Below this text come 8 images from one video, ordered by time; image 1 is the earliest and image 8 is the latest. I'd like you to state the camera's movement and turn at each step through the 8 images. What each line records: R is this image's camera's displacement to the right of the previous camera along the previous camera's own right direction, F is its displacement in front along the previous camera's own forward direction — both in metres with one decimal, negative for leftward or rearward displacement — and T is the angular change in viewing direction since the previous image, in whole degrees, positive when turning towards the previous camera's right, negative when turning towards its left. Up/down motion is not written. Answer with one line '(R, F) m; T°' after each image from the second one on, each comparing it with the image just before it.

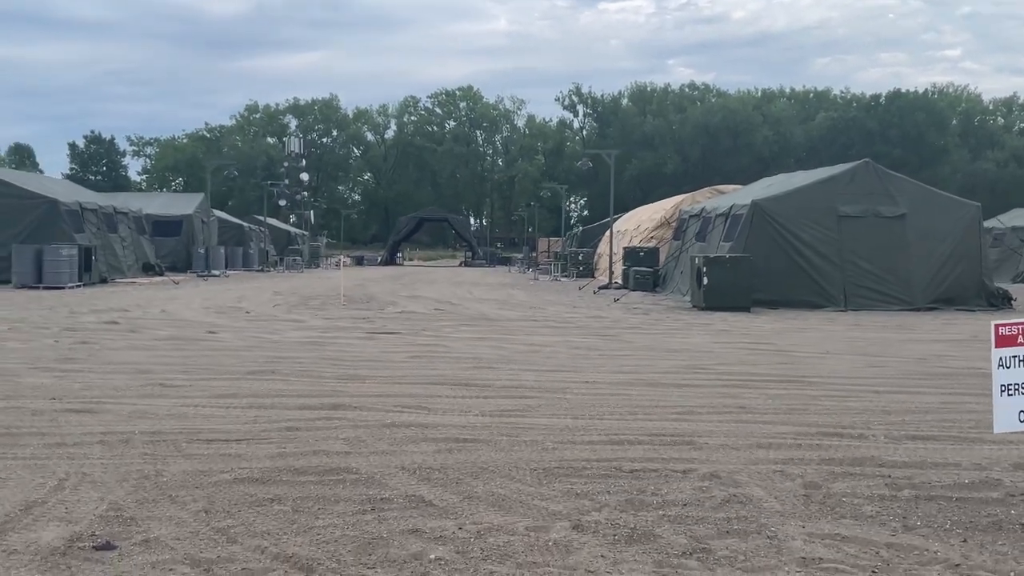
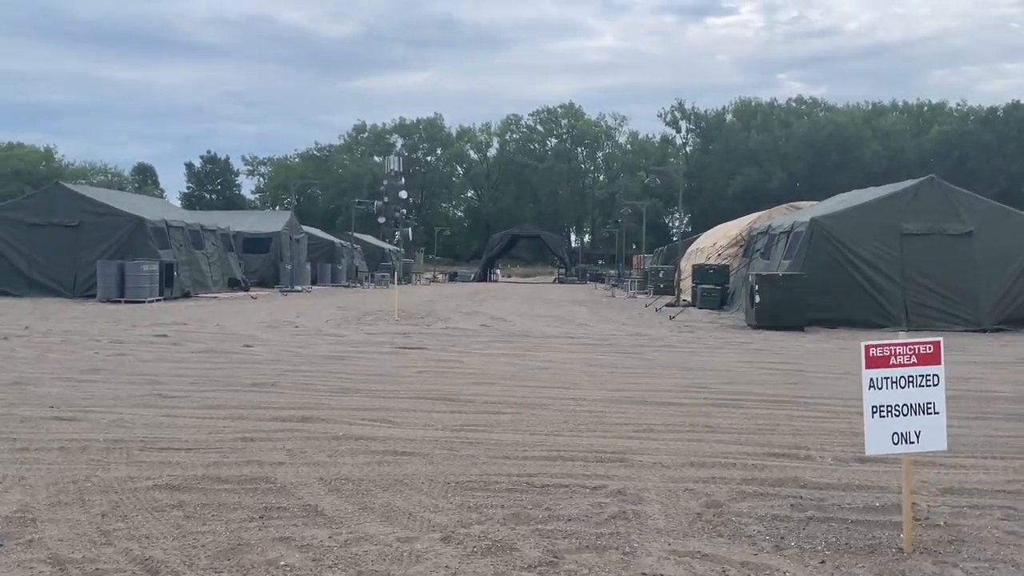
(+1.0, -0.1) m; -5°
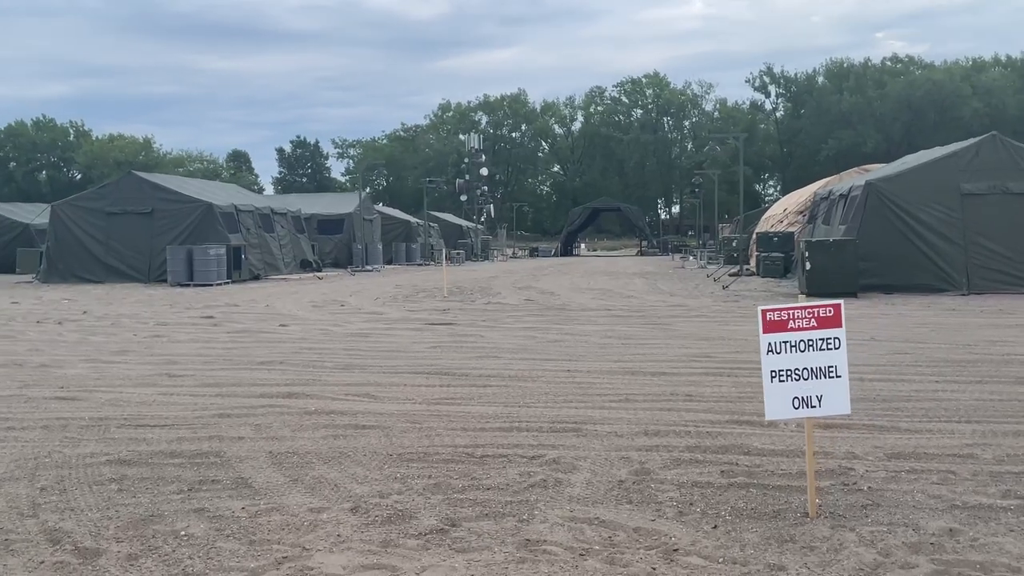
(+0.8, 0.0) m; -4°
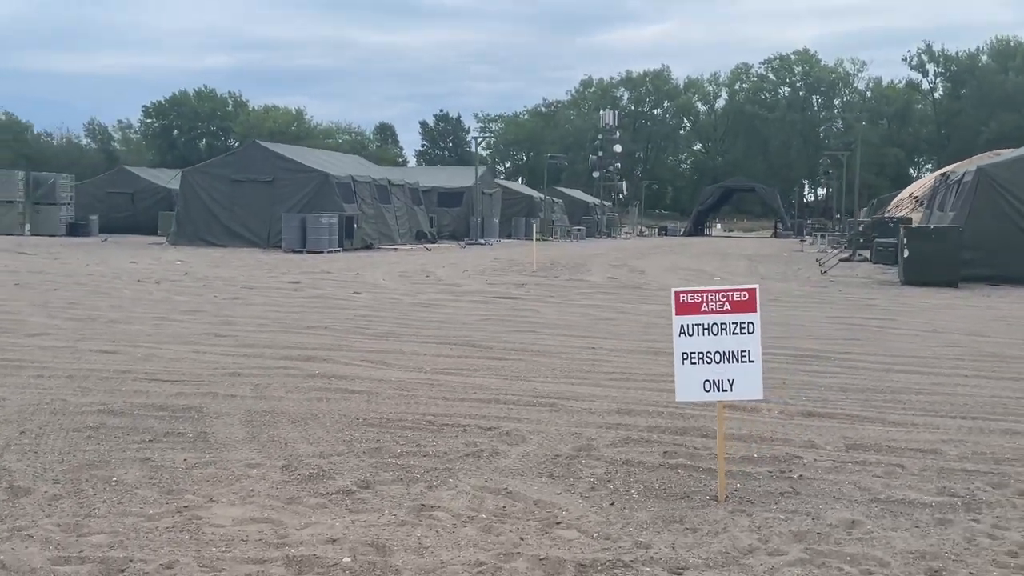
(+0.9, 0.0) m; -7°
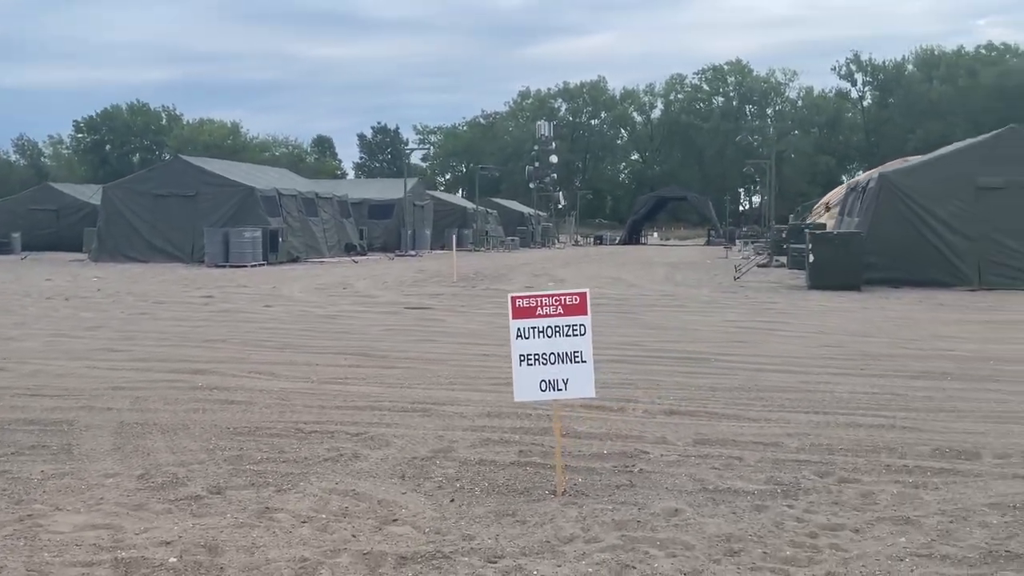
(+0.4, -0.2) m; +4°
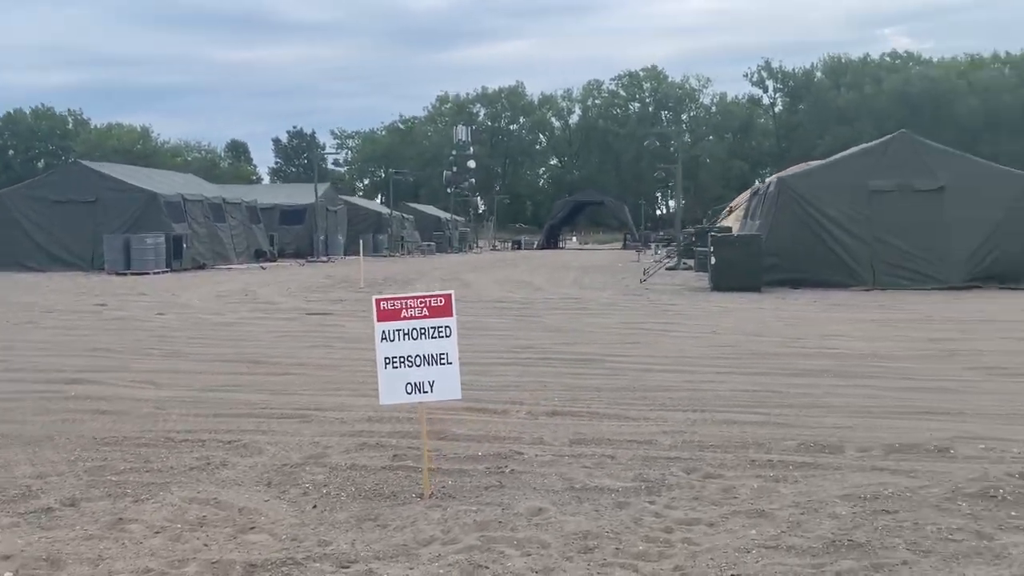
(+0.2, 0.0) m; +5°
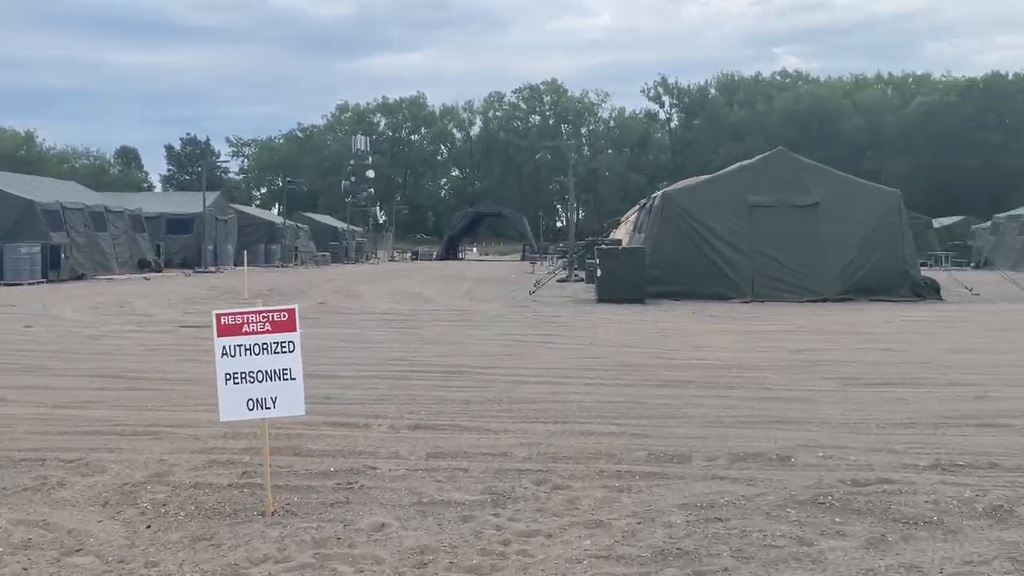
(+0.2, 0.0) m; +6°
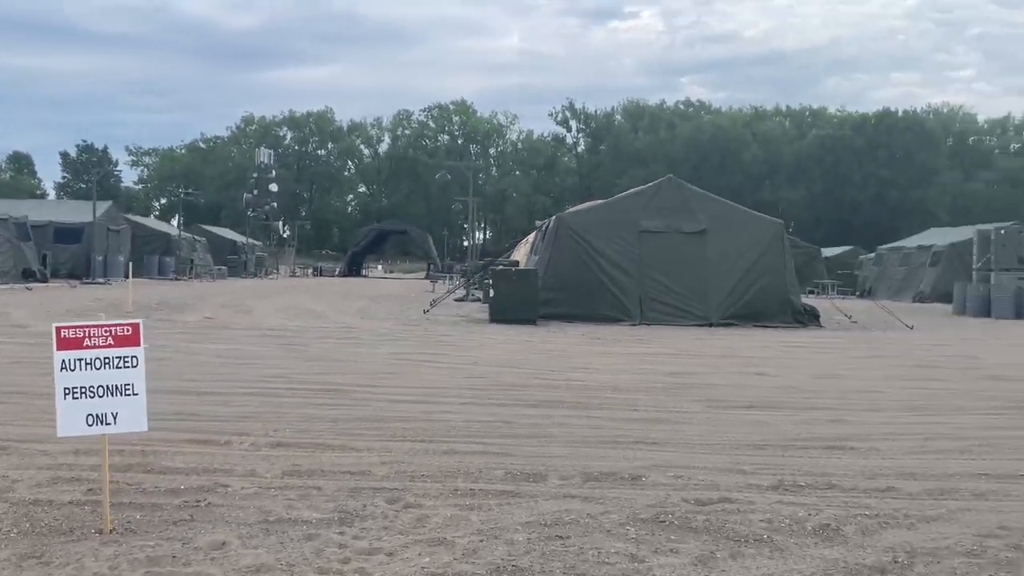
(+0.2, -0.1) m; +5°
